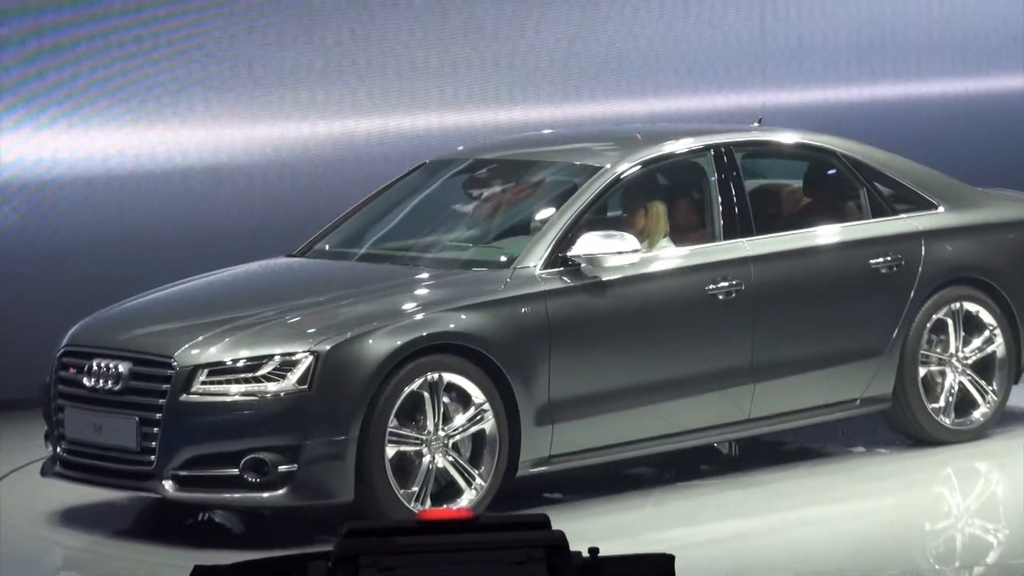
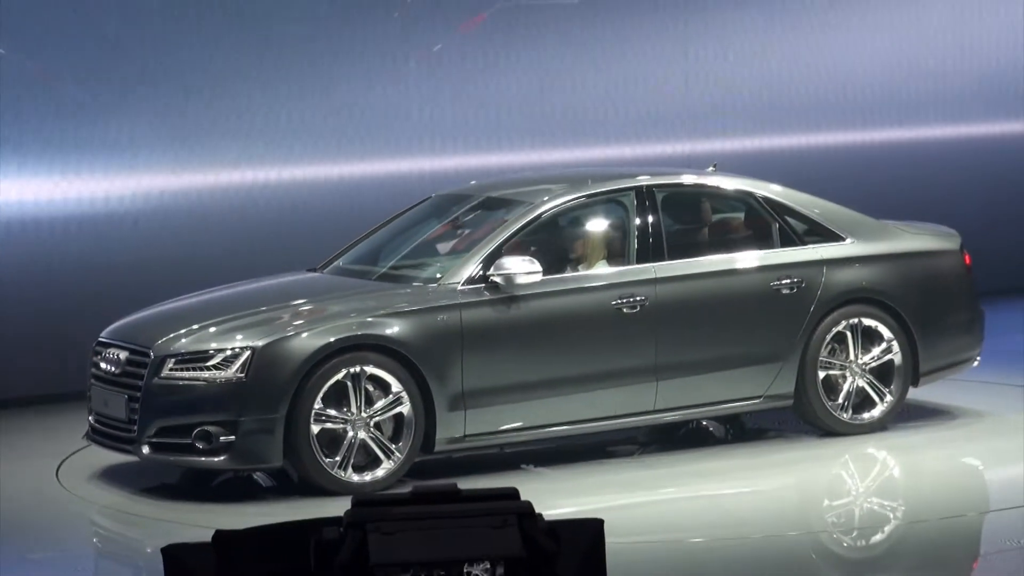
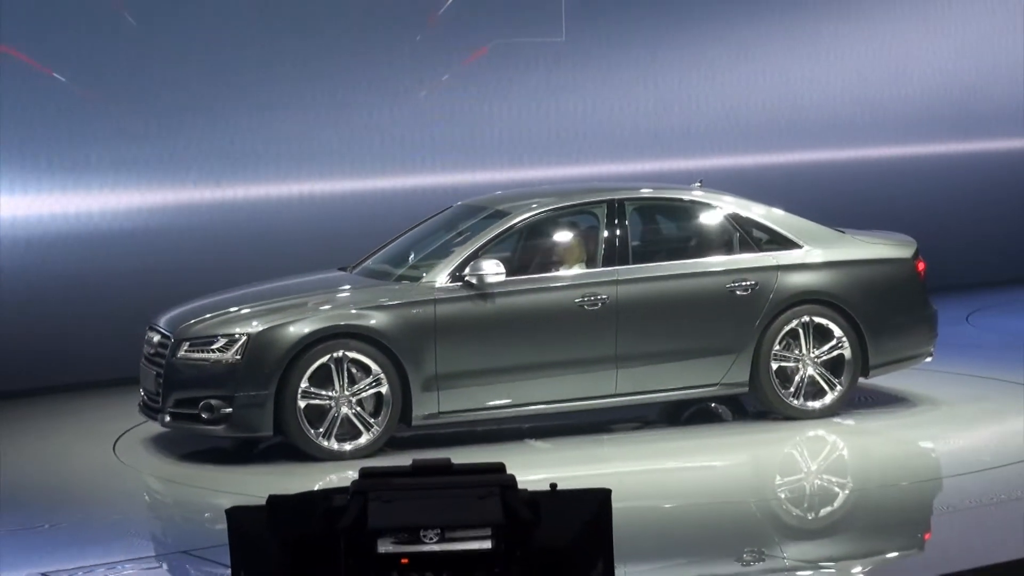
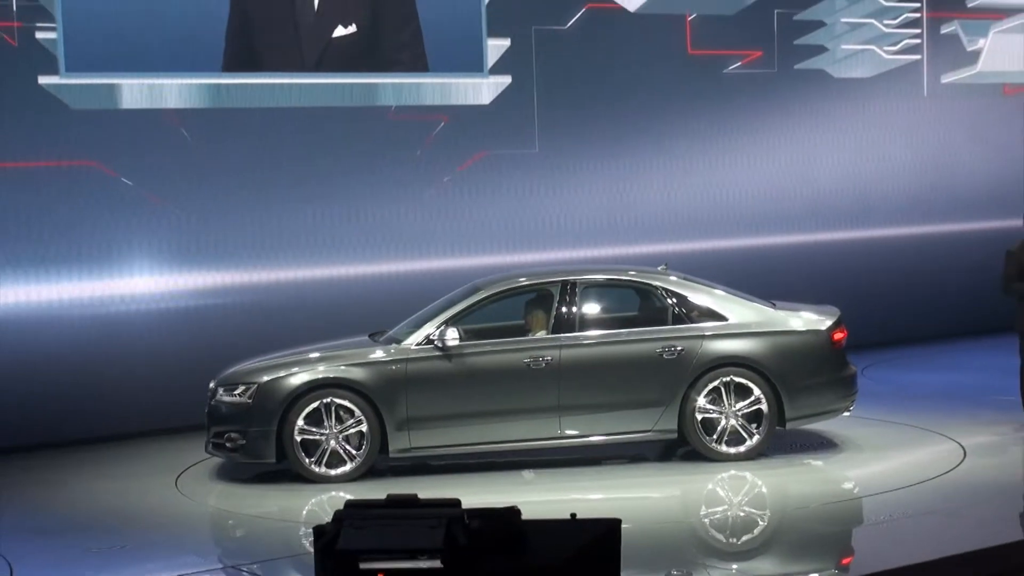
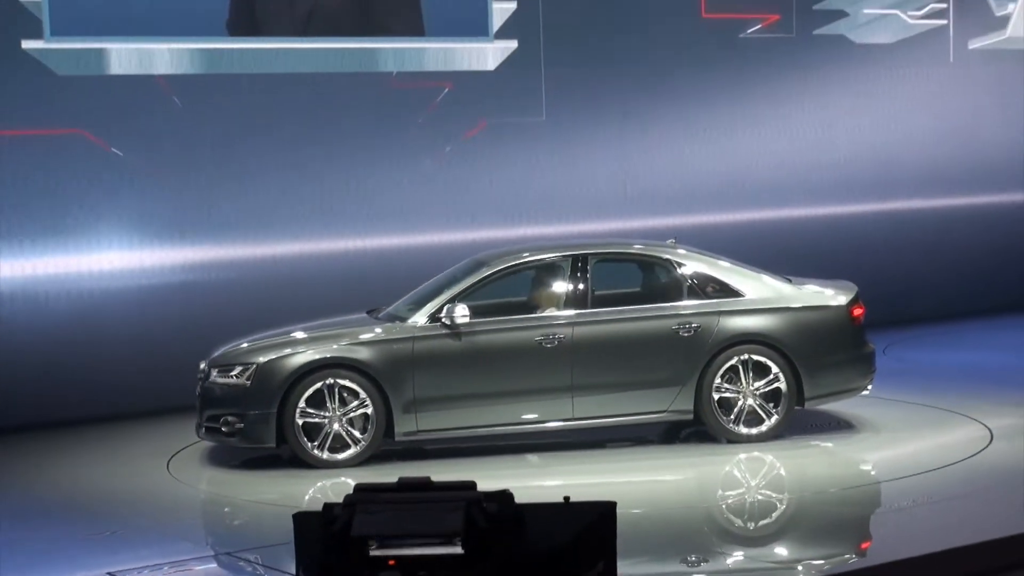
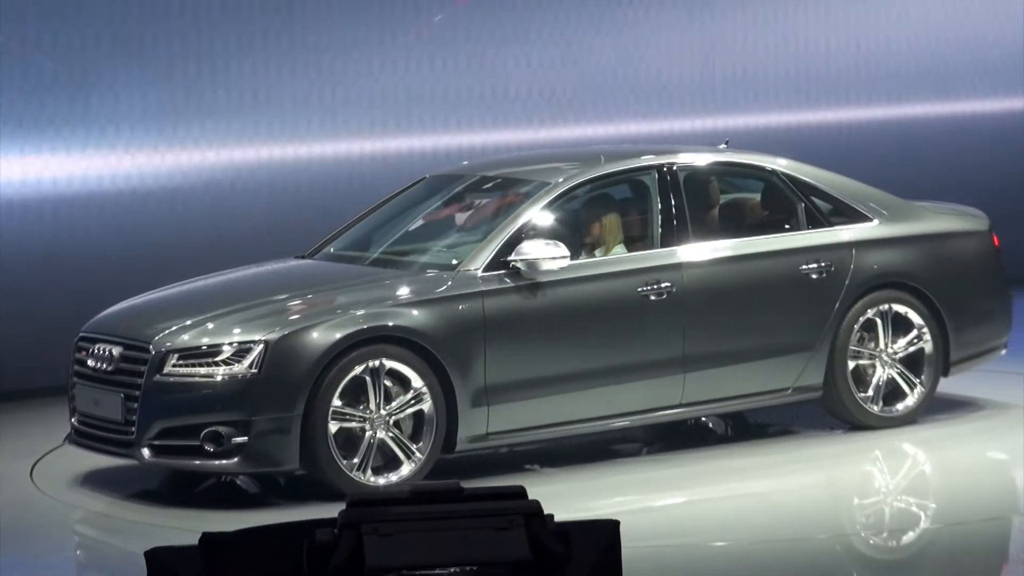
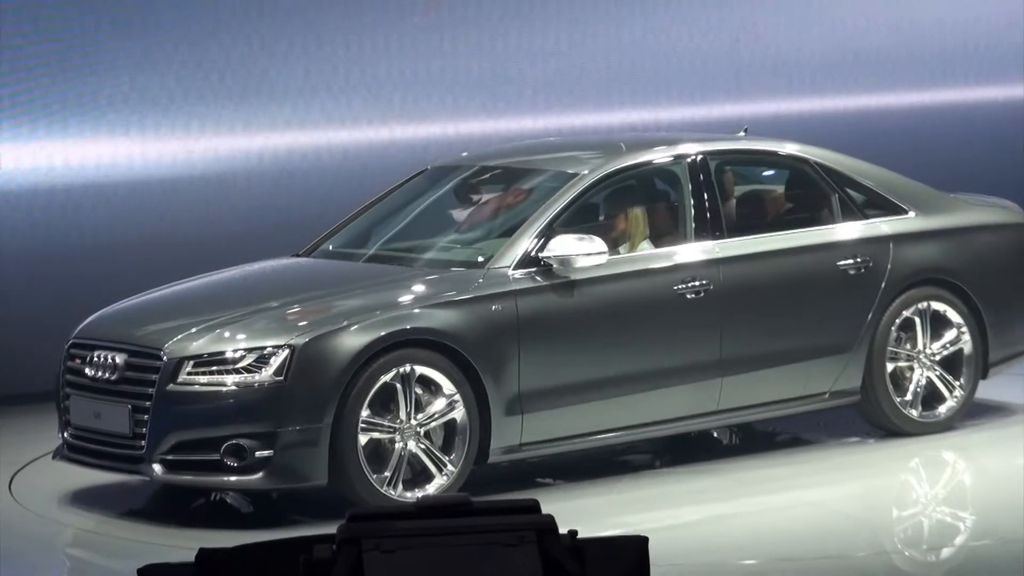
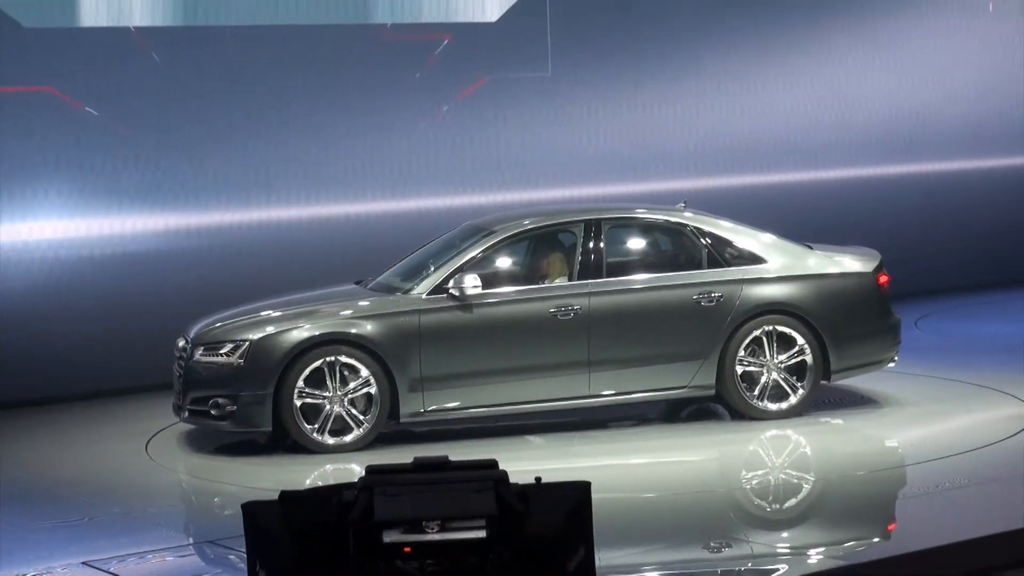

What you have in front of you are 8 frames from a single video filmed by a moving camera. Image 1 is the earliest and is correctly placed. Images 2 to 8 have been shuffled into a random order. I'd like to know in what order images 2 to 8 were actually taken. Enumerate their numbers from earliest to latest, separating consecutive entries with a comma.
7, 6, 2, 3, 8, 5, 4
